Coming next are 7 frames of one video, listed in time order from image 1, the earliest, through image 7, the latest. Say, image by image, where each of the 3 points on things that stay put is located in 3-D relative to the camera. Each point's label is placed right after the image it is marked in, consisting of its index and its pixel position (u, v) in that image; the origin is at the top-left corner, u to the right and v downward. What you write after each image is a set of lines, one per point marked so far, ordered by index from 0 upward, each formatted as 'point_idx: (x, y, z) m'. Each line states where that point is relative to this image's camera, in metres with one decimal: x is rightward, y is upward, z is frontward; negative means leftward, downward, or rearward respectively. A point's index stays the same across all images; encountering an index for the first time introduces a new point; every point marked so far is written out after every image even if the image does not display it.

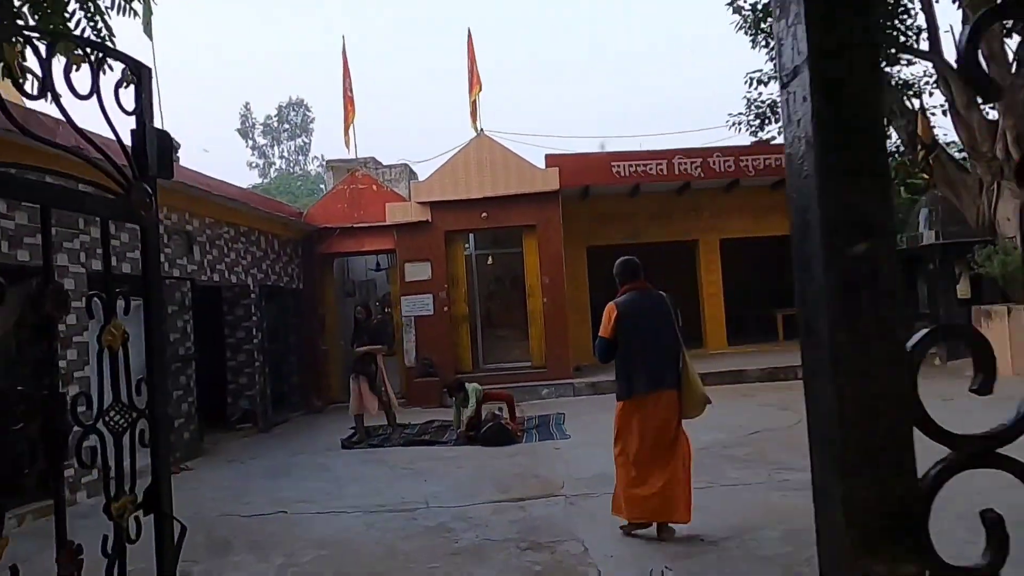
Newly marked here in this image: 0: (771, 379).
0: (+4.3, -1.5, +12.5) m
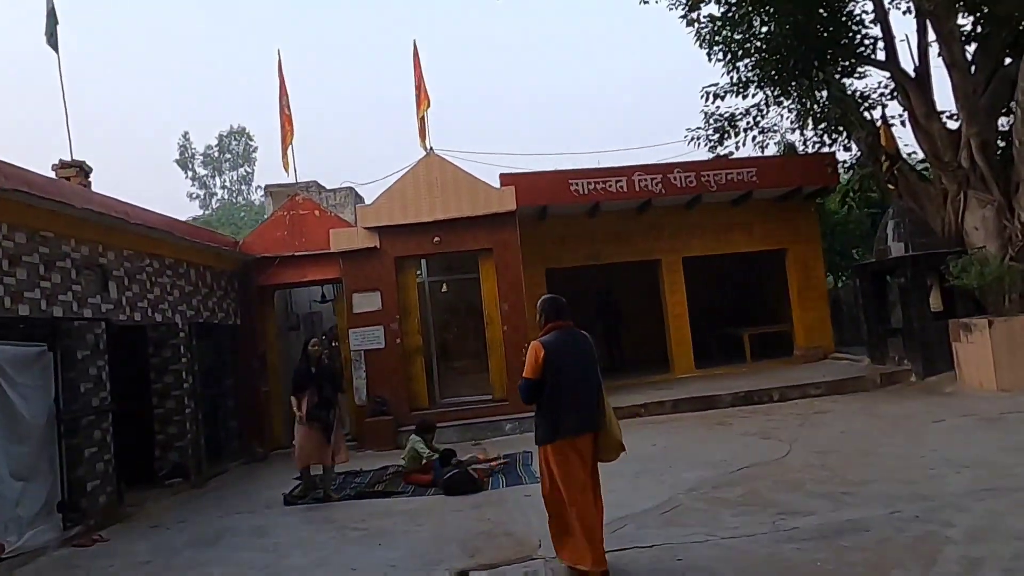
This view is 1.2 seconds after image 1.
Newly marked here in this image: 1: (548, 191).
0: (+3.7, -1.8, +11.8) m
1: (+0.6, +1.7, +13.3) m
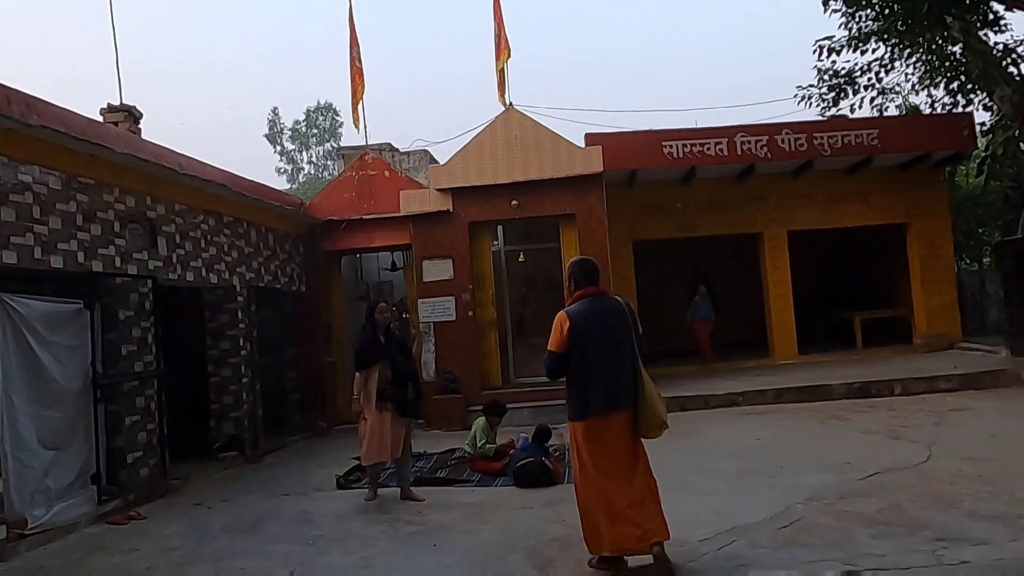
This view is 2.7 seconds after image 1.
0: (+4.8, -1.5, +10.3) m
1: (+2.0, +2.1, +12.0) m
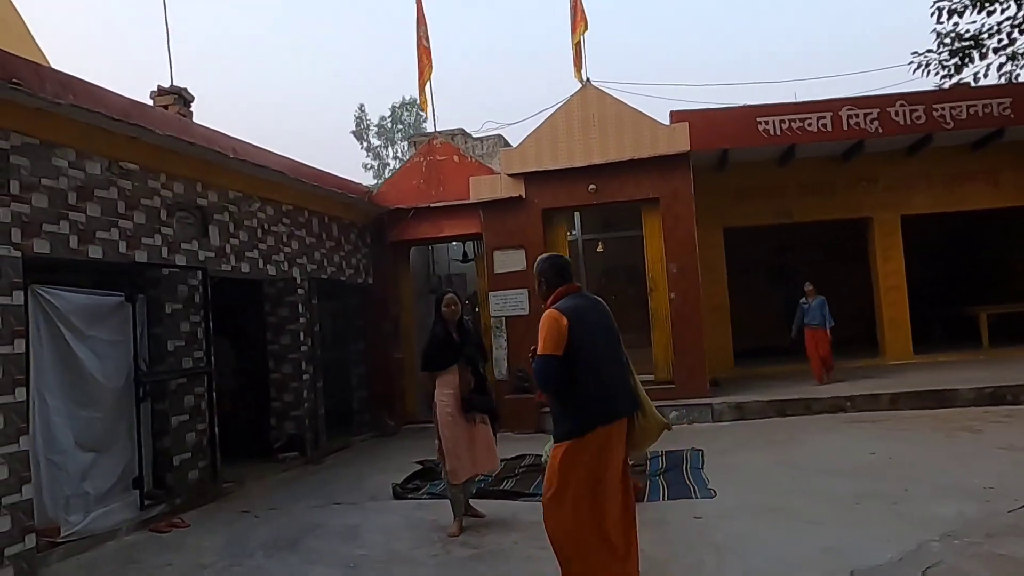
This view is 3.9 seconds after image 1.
0: (+5.7, -1.4, +9.0) m
1: (+3.1, +2.3, +10.9) m
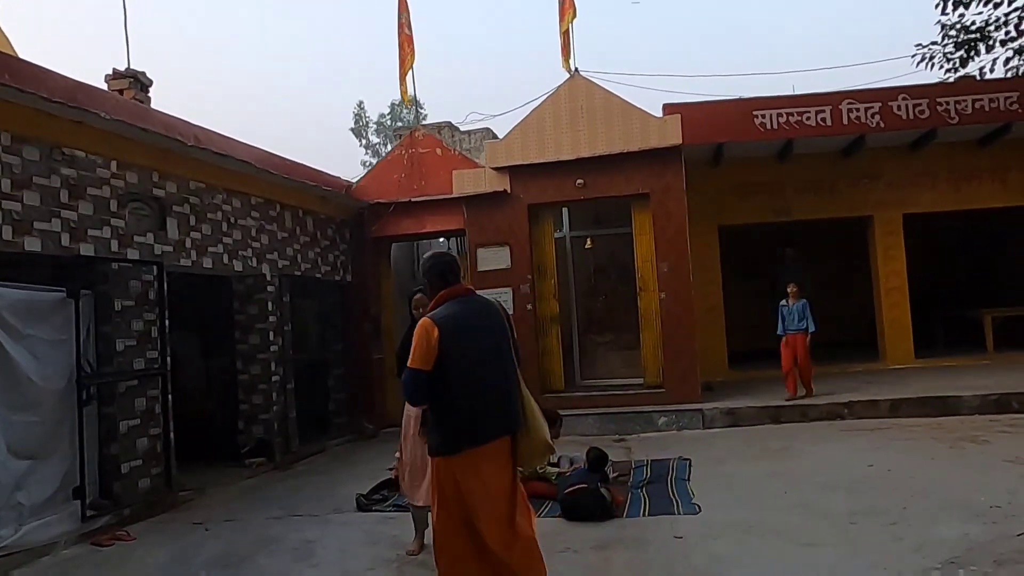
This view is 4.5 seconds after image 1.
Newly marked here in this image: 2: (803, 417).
0: (+5.5, -1.4, +8.5) m
1: (+2.9, +2.3, +10.5) m
2: (+3.4, -1.5, +8.8) m
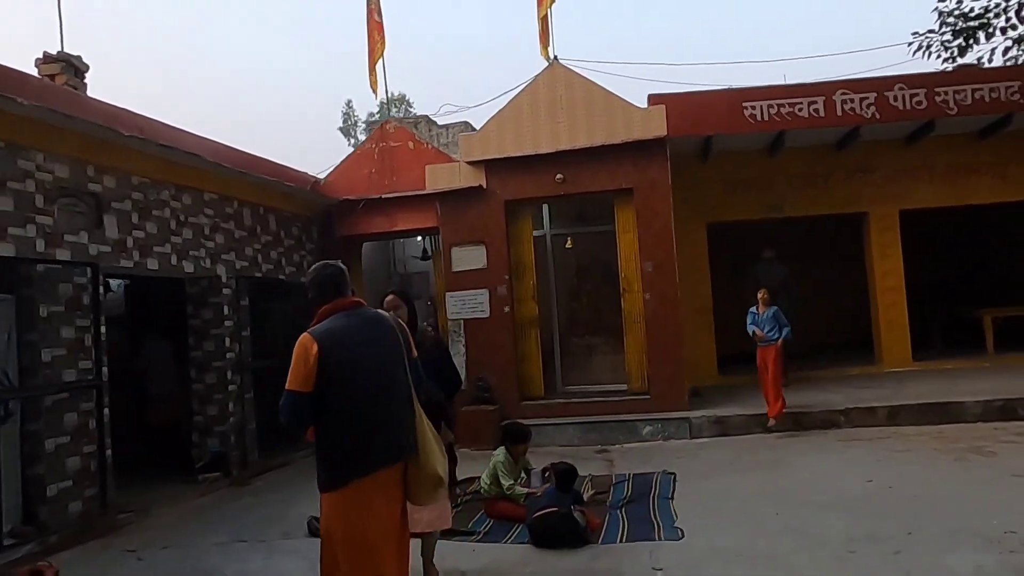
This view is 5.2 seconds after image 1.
0: (+5.2, -1.4, +8.0) m
1: (+2.6, +2.2, +9.9) m
2: (+3.1, -1.5, +8.3) m
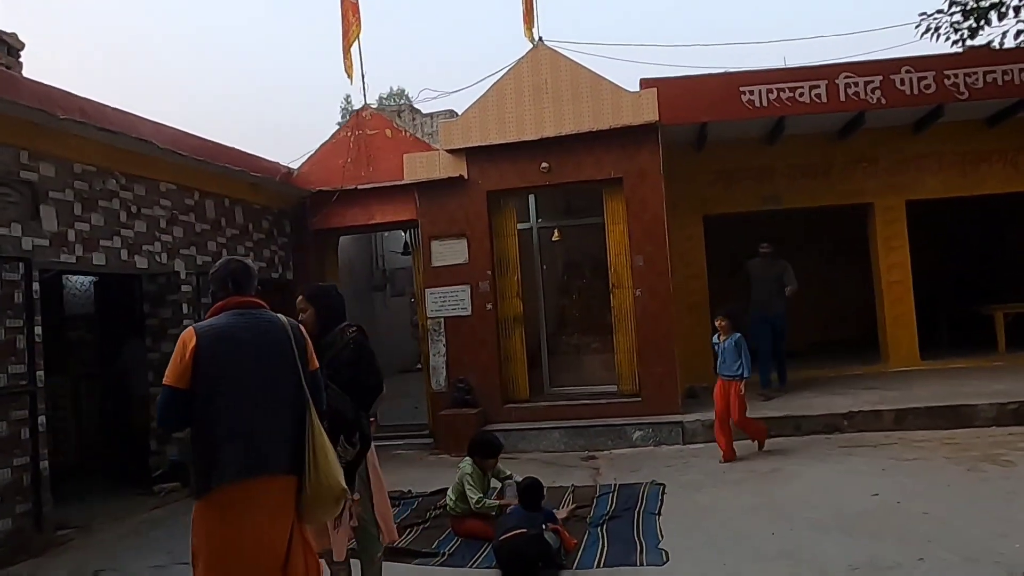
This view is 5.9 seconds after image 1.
0: (+5.0, -1.3, +7.5) m
1: (+2.4, +2.3, +9.4) m
2: (+2.9, -1.5, +7.8) m
